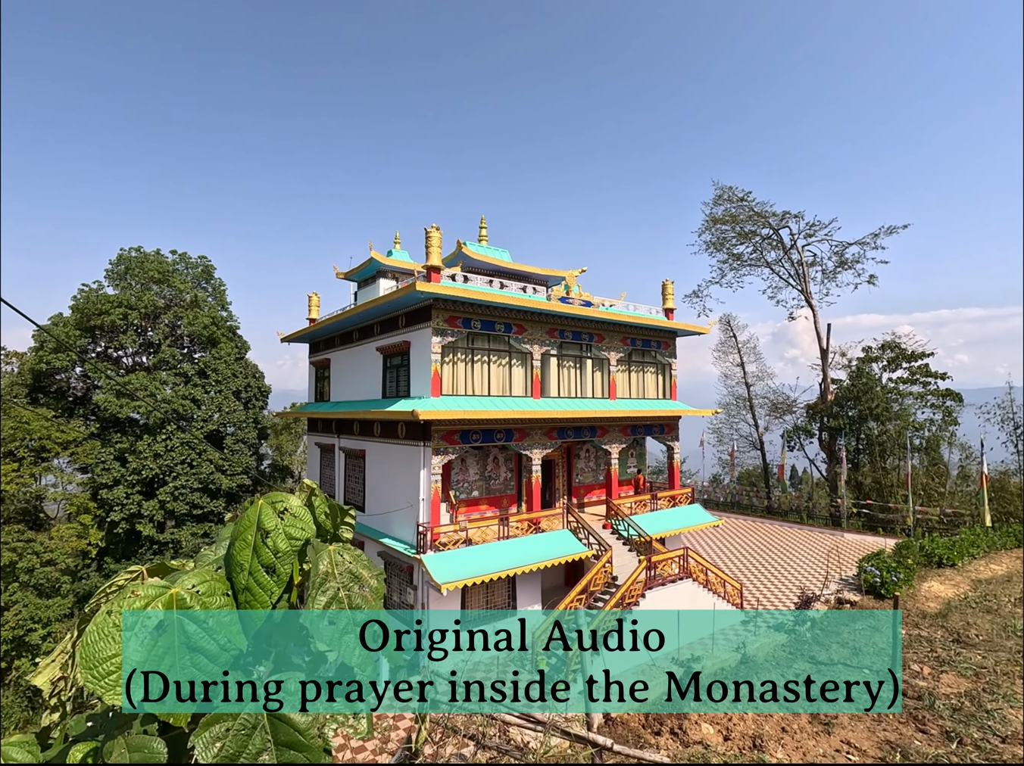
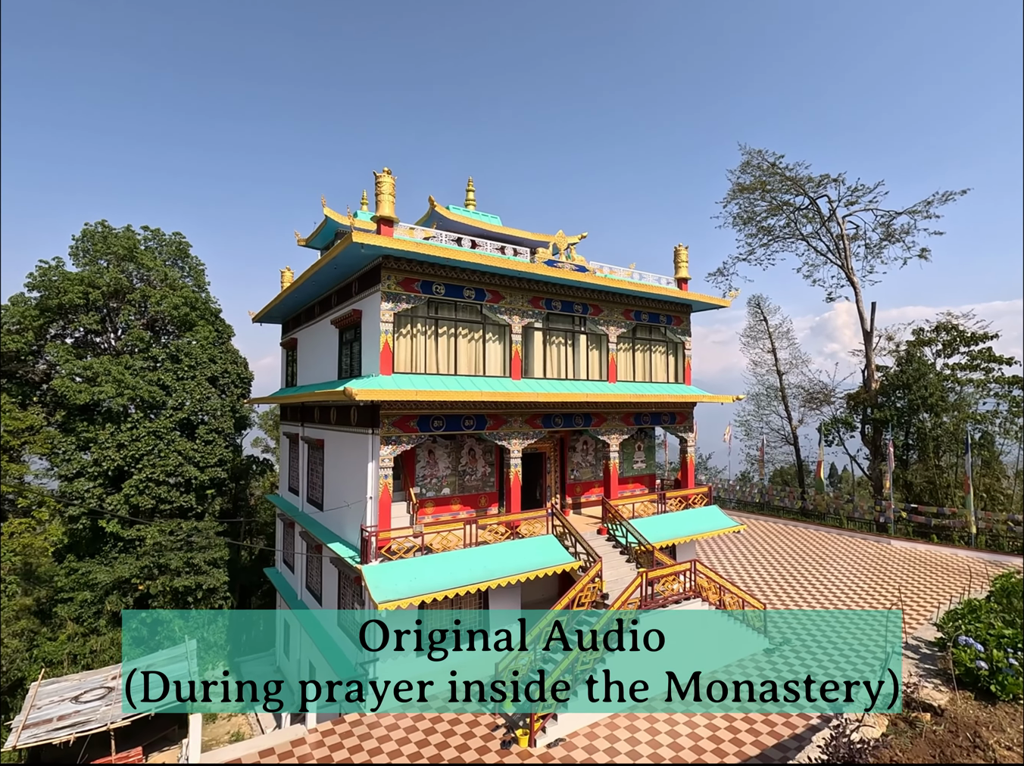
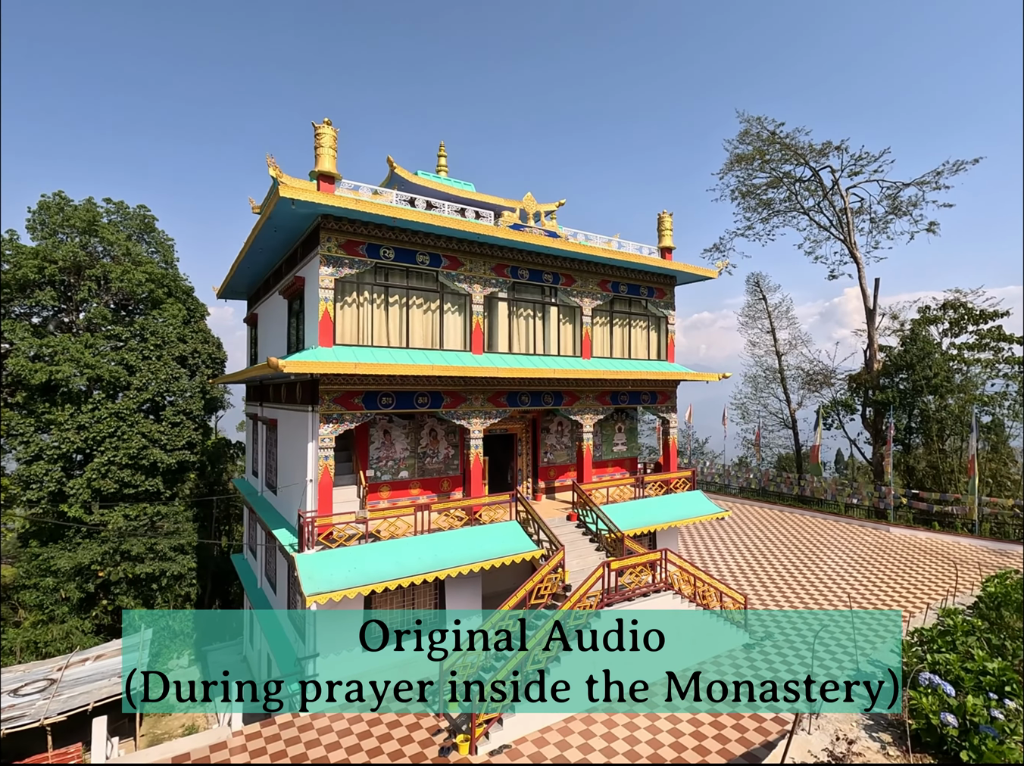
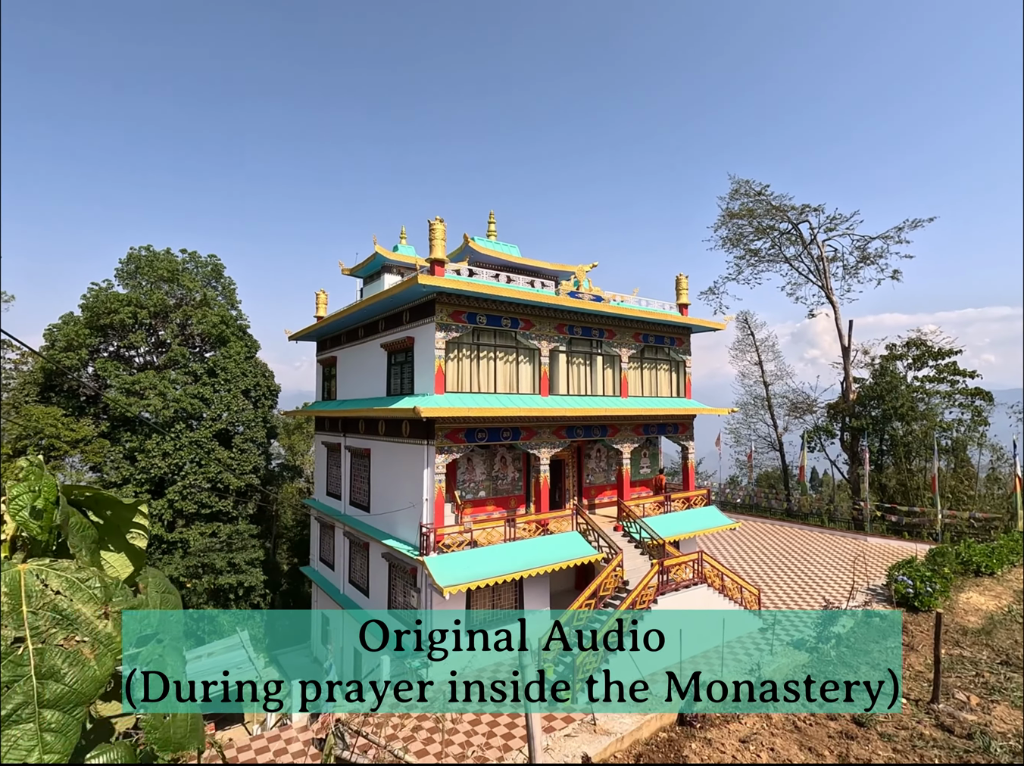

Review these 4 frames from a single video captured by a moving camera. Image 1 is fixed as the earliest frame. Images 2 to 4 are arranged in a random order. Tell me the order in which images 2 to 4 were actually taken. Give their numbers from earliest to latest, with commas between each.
4, 2, 3
